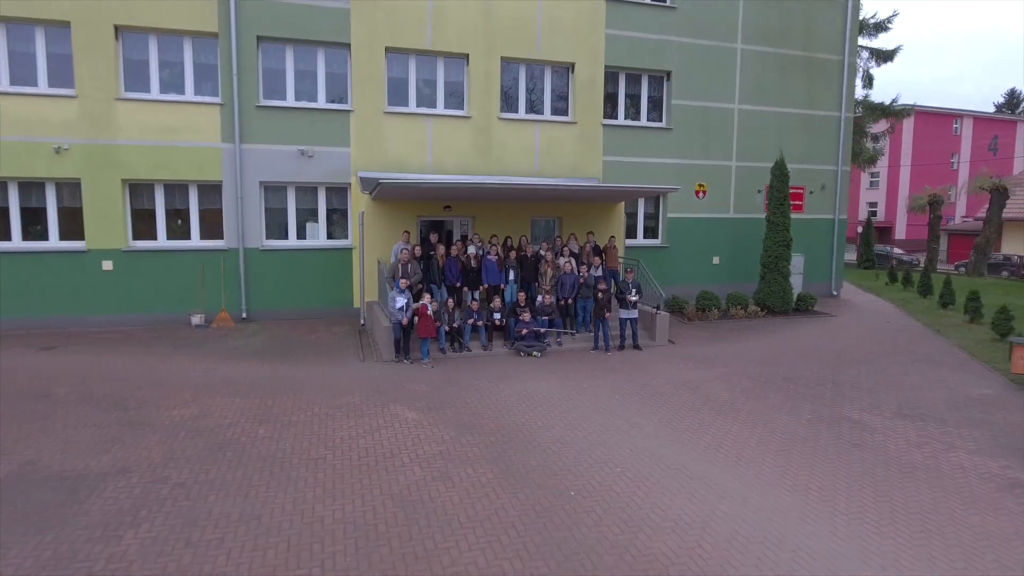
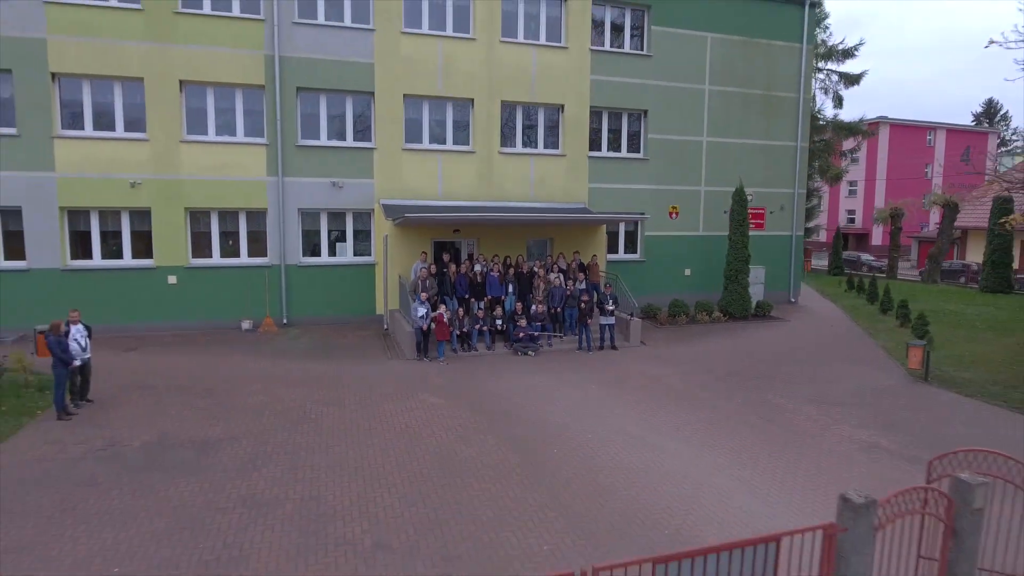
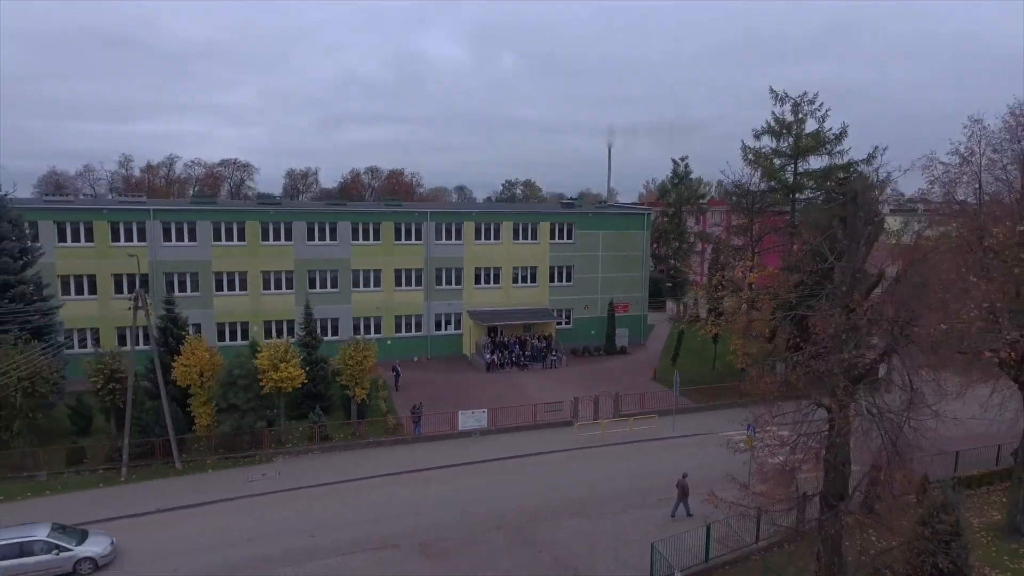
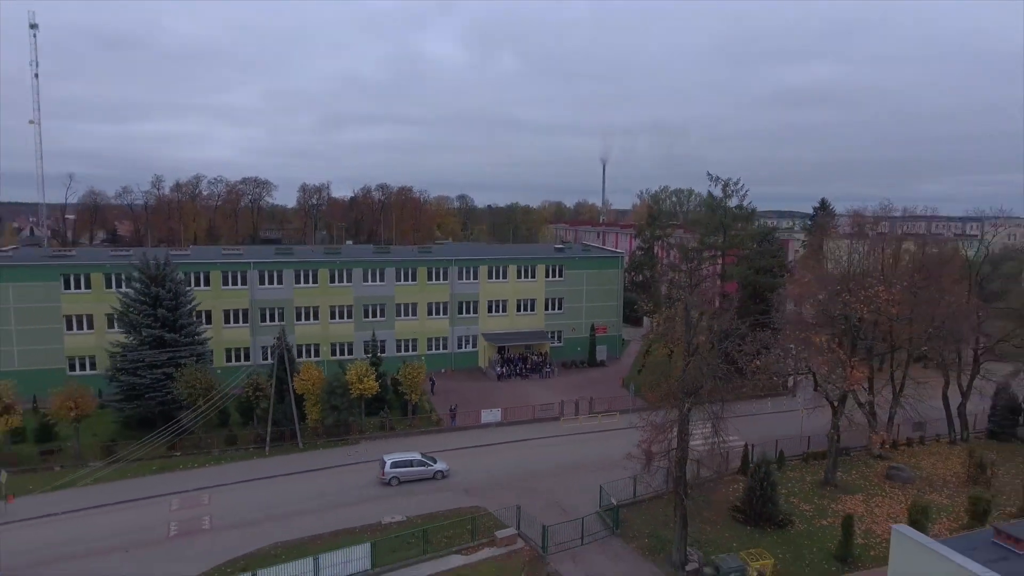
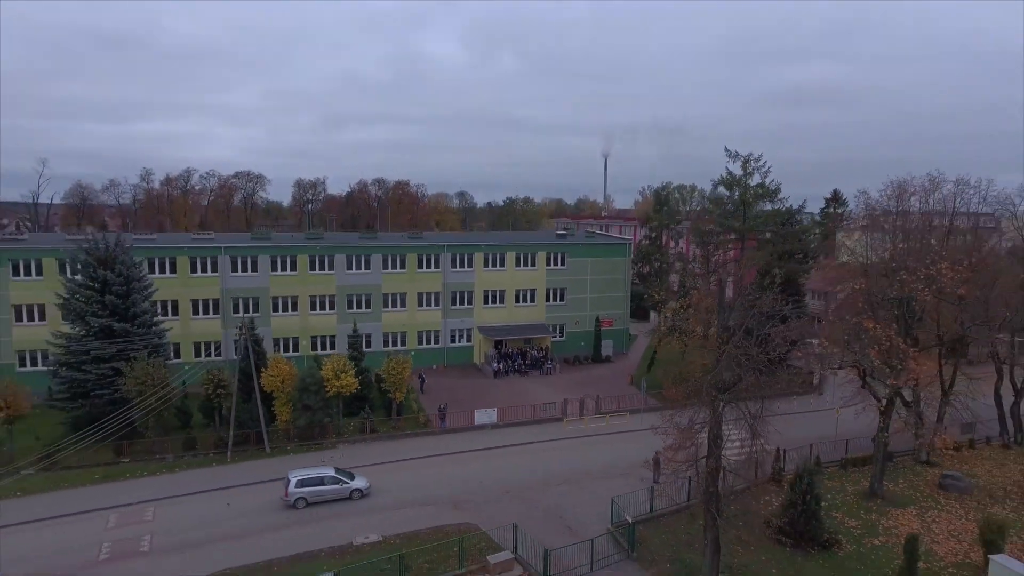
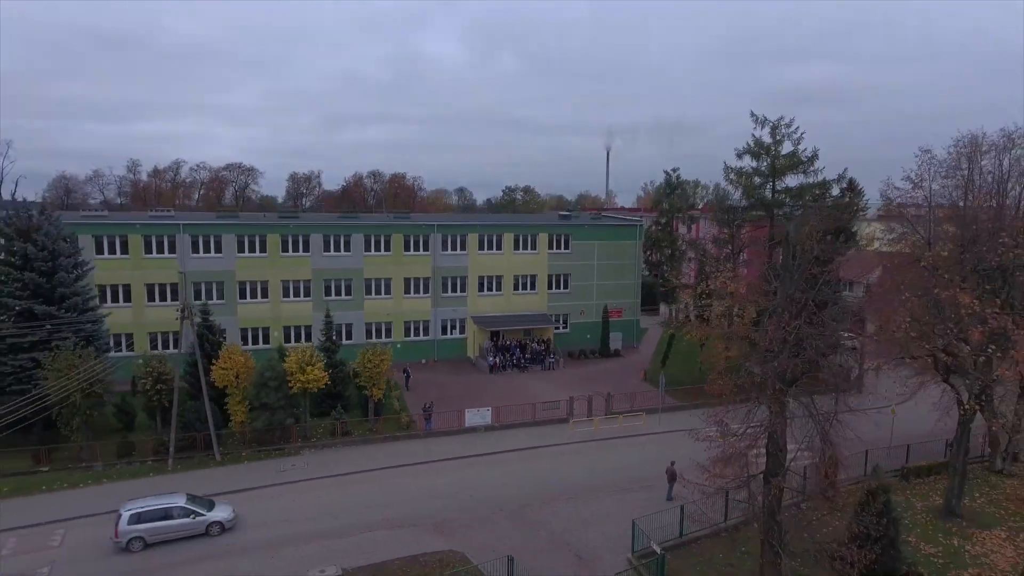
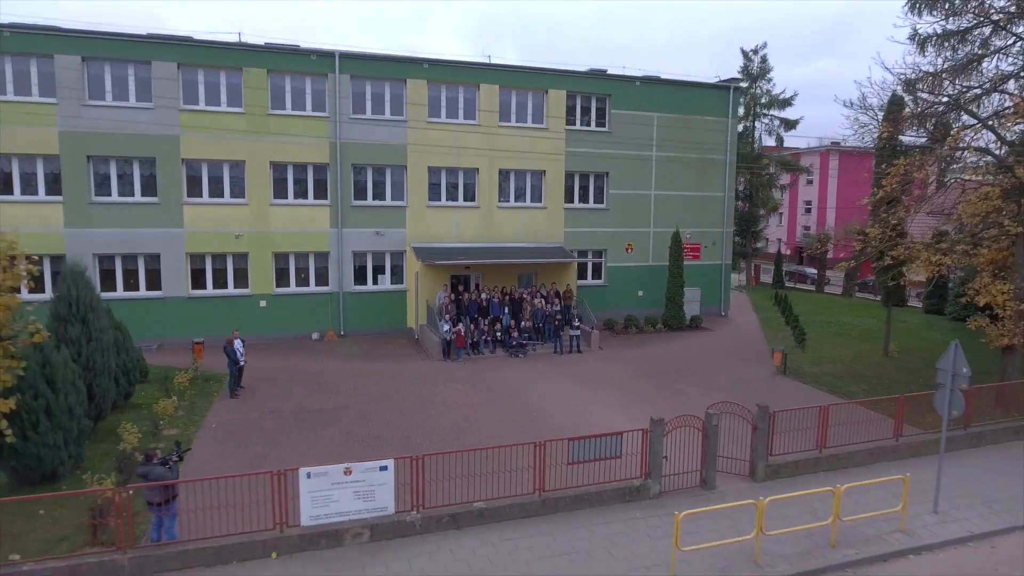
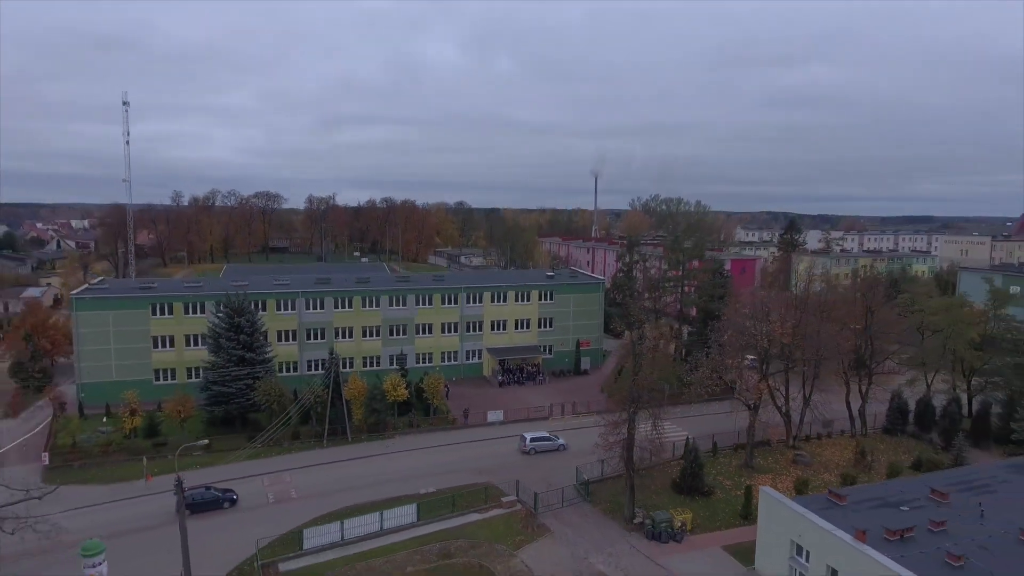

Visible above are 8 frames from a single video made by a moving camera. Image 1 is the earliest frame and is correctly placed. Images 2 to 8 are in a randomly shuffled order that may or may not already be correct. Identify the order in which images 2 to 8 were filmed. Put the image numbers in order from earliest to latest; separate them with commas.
2, 7, 3, 6, 5, 4, 8
